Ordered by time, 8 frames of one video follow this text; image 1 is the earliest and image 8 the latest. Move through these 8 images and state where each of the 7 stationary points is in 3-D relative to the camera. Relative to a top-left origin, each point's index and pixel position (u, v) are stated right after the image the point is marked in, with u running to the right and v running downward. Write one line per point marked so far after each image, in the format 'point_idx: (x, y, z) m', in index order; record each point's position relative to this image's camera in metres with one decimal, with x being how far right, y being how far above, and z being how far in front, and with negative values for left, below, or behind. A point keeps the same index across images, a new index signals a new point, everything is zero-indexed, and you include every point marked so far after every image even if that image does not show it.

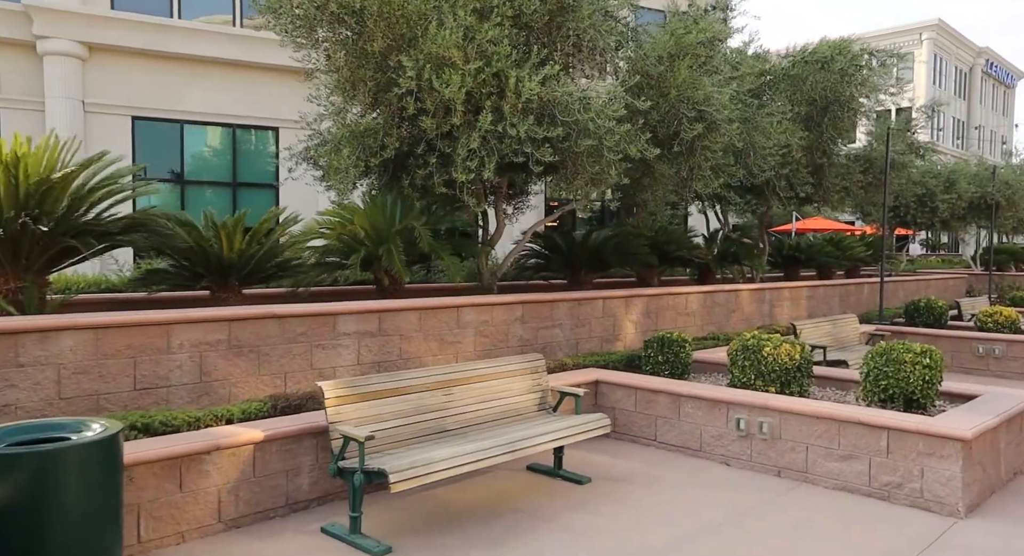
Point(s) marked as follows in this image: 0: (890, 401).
0: (+3.0, -1.0, +6.1) m
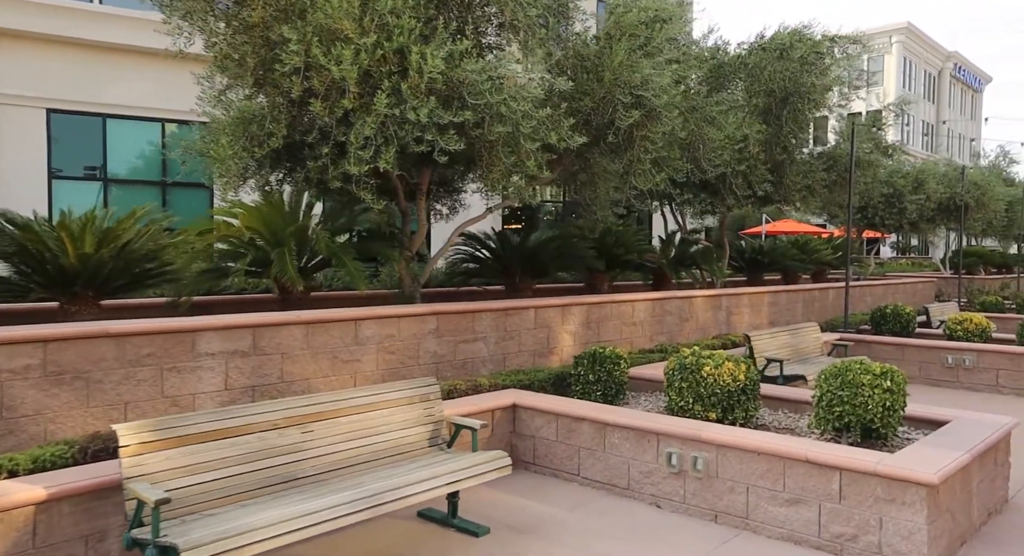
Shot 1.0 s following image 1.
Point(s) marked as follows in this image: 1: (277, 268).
0: (+2.3, -1.1, +5.2) m
1: (-2.0, +0.1, +6.5) m
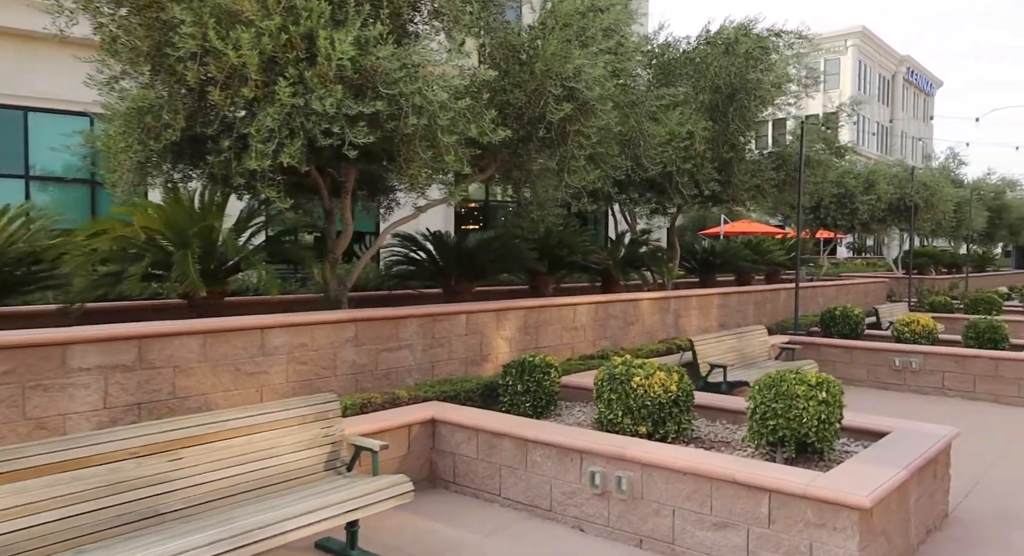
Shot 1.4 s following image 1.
0: (+1.7, -1.1, +4.9) m
1: (-2.7, 0.0, +6.0) m
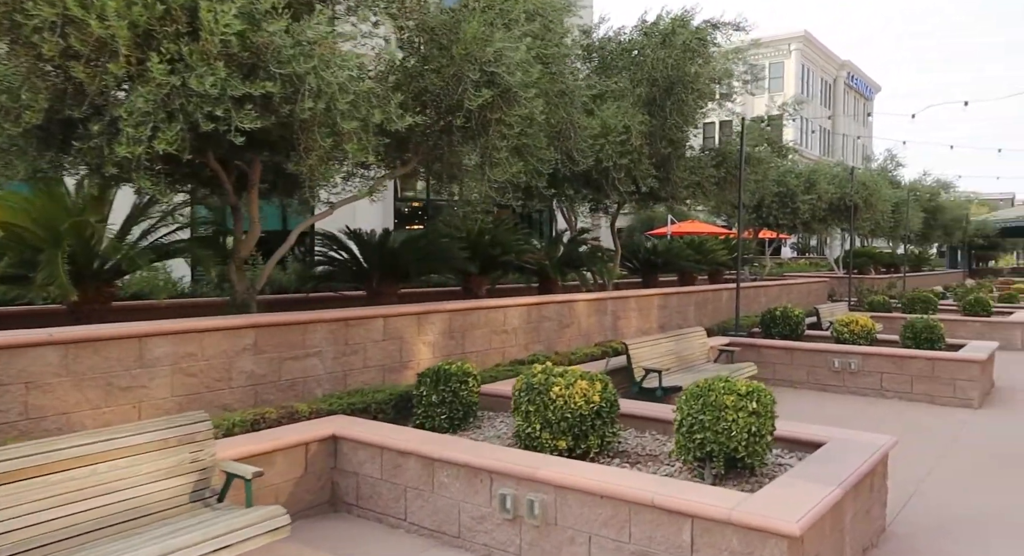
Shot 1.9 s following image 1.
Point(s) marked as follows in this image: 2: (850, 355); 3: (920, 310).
0: (+1.2, -1.1, +4.5) m
1: (-3.3, 0.0, +5.3) m
2: (+4.6, -1.1, +10.4) m
3: (+9.4, -0.7, +17.3) m
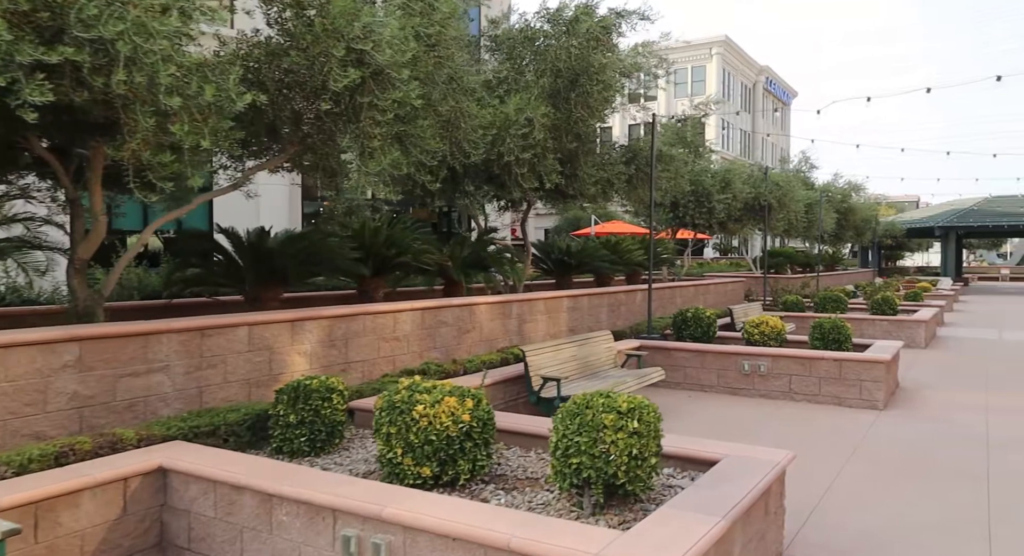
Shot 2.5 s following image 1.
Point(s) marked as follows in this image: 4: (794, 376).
0: (+0.4, -1.1, +3.9) m
1: (-4.1, 0.0, +4.4) m
2: (+3.3, -1.1, +10.1) m
3: (+7.4, -0.7, +17.5) m
4: (+3.7, -1.3, +9.9) m
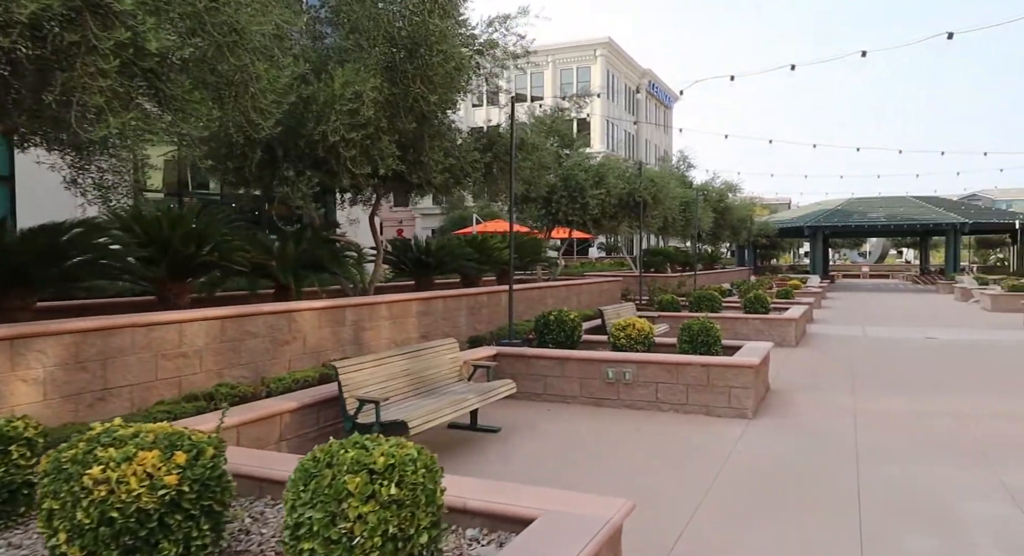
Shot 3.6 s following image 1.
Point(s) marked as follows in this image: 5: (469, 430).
0: (-0.7, -1.1, +2.7) m
1: (-5.2, 0.0, +2.5) m
2: (+1.4, -1.0, +9.2) m
3: (+4.4, -0.7, +17.1) m
4: (+1.8, -1.3, +9.1) m
5: (-0.5, -1.6, +8.1) m
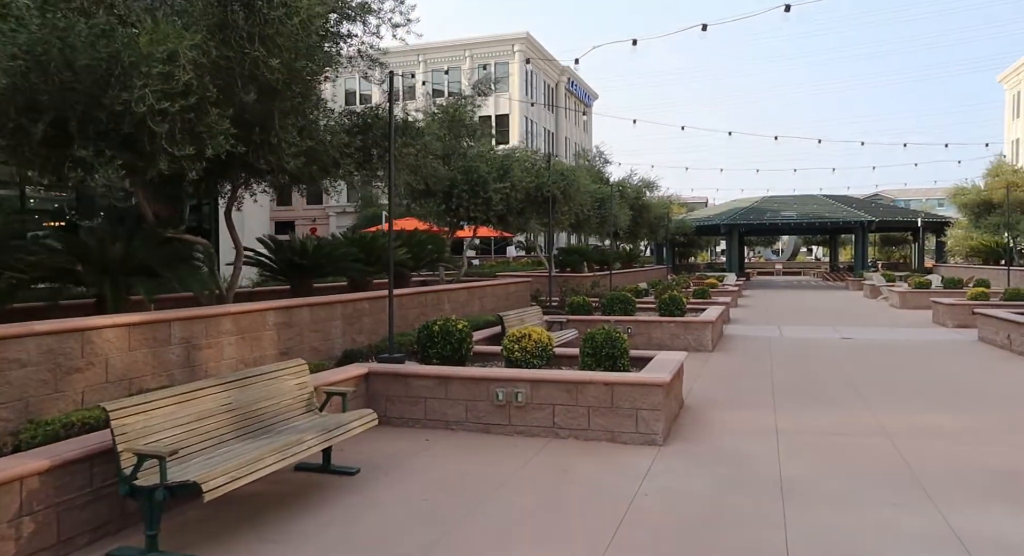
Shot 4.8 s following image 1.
0: (-1.3, -1.2, +1.2) m
1: (-5.8, -0.1, +0.5) m
2: (0.0, -1.1, +7.9) m
3: (+2.3, -0.7, +16.0) m
4: (+0.5, -1.3, +7.8) m
5: (-1.7, -1.7, +6.5) m
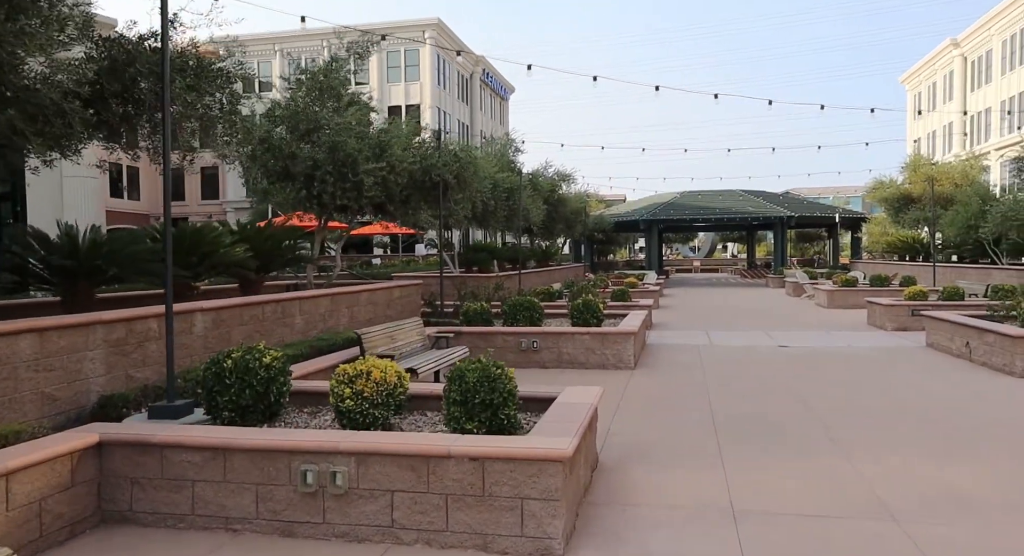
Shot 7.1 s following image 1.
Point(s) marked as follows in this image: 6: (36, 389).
0: (-1.8, -1.3, -1.9) m
1: (-6.3, -0.3, -3.0) m
2: (-1.2, -1.2, +4.9) m
3: (+0.2, -0.7, +13.2) m
4: (-0.7, -1.4, +4.9) m
5: (-2.7, -1.8, +3.4) m
6: (-3.8, -0.9, +6.1) m
